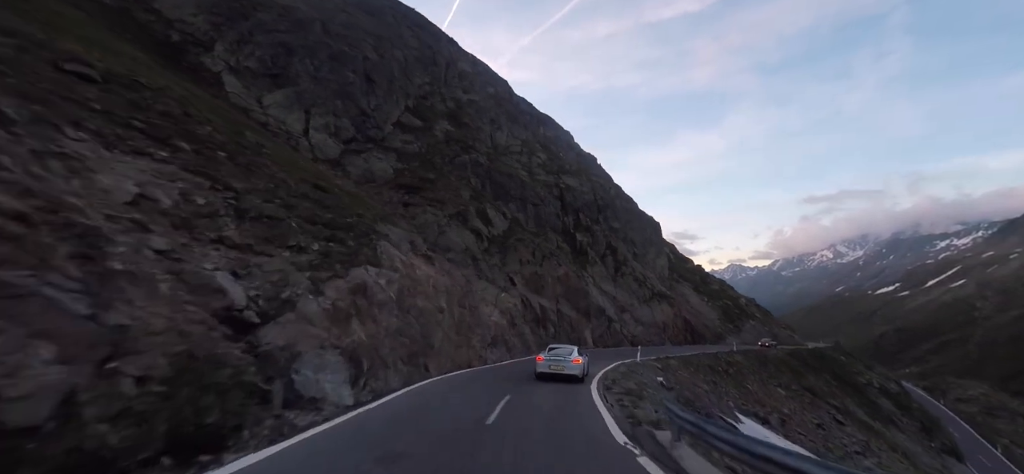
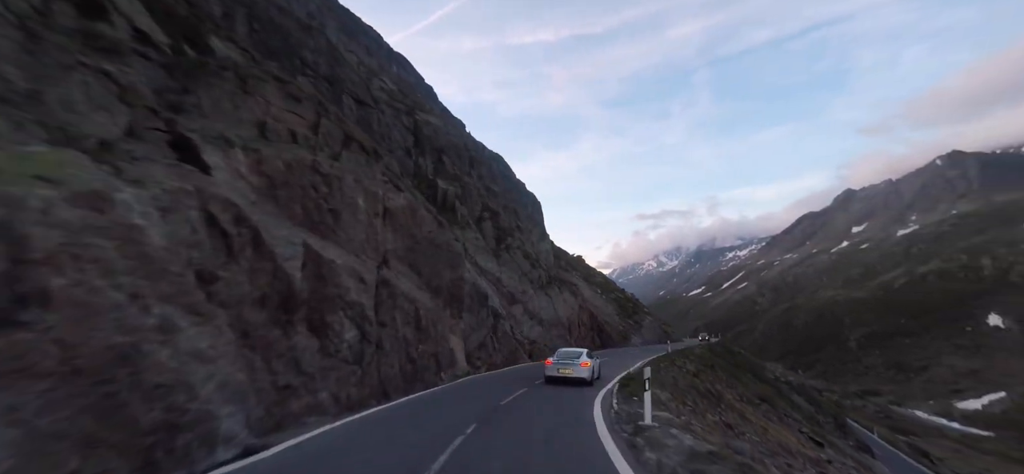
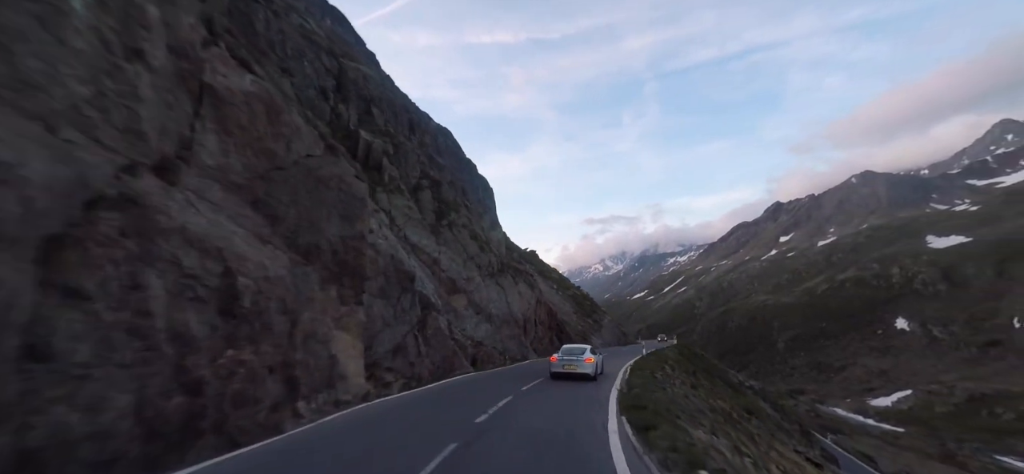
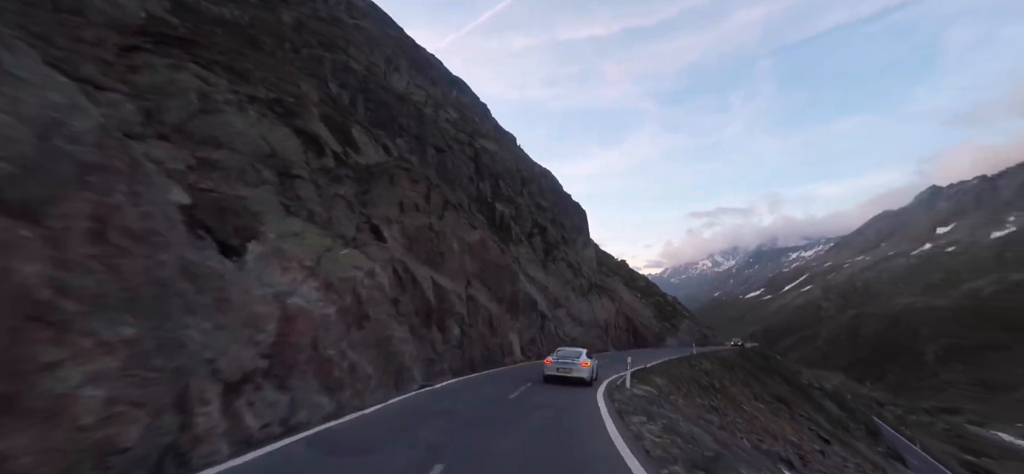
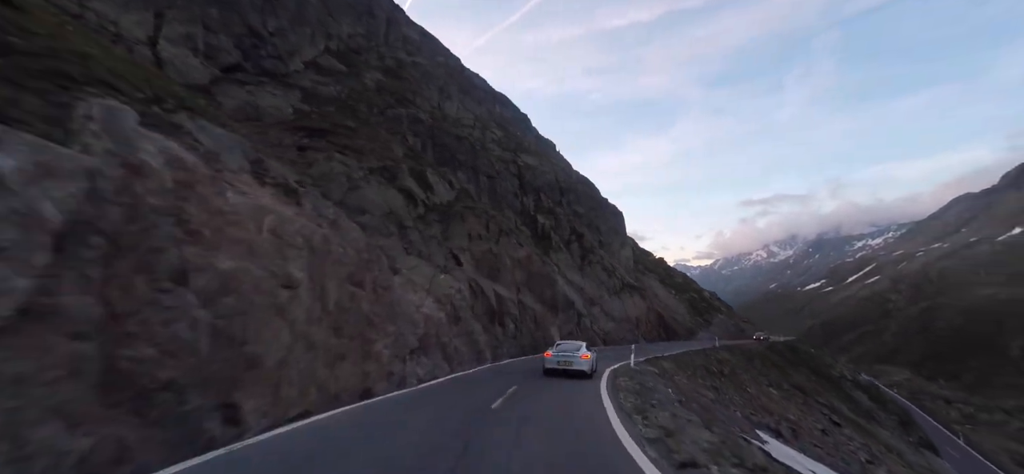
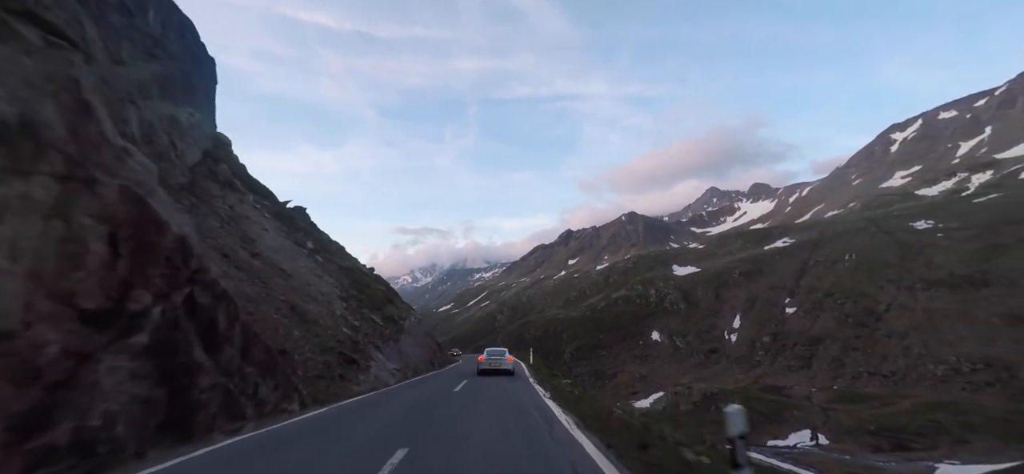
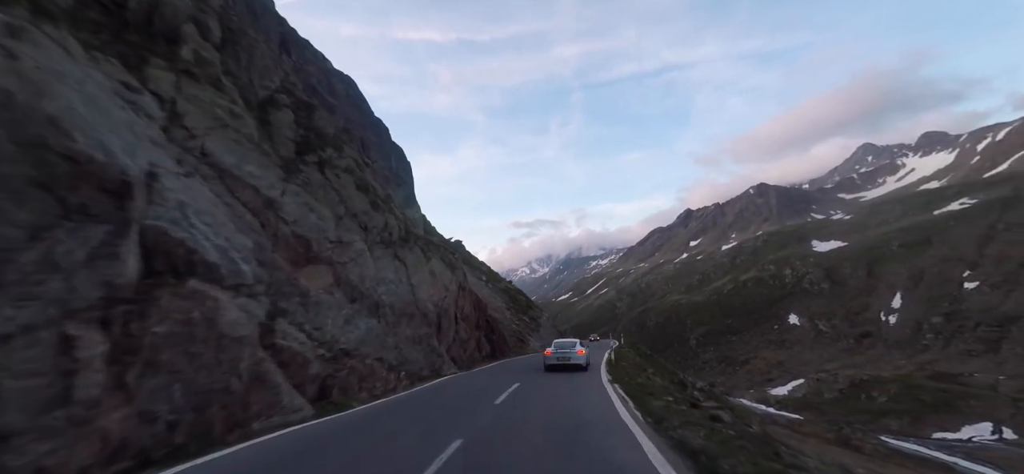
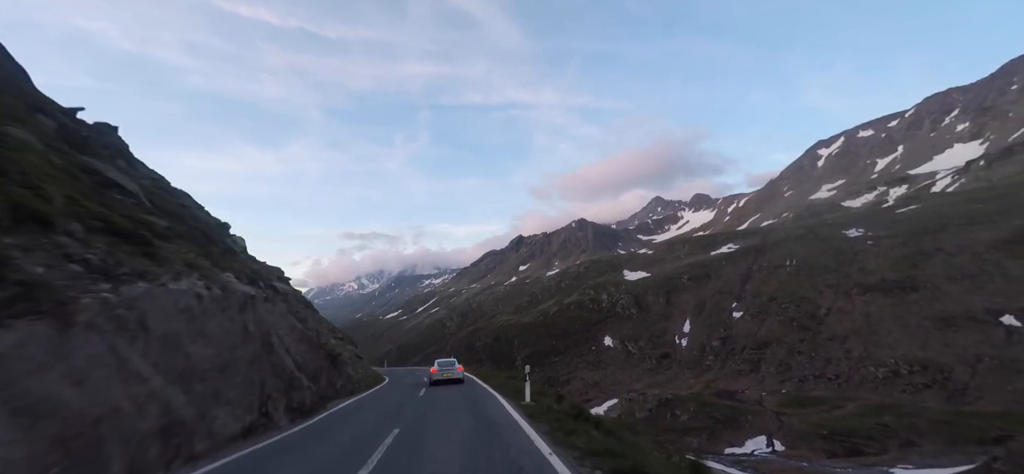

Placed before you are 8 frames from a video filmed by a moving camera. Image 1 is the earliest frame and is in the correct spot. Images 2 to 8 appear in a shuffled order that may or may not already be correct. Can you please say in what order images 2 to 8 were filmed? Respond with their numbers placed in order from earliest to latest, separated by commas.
5, 4, 2, 3, 7, 6, 8
